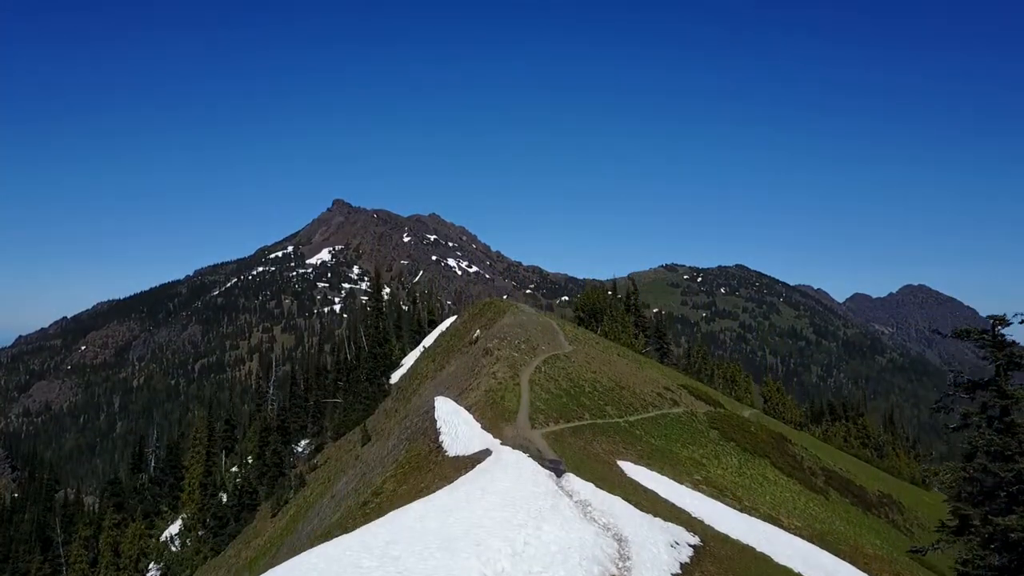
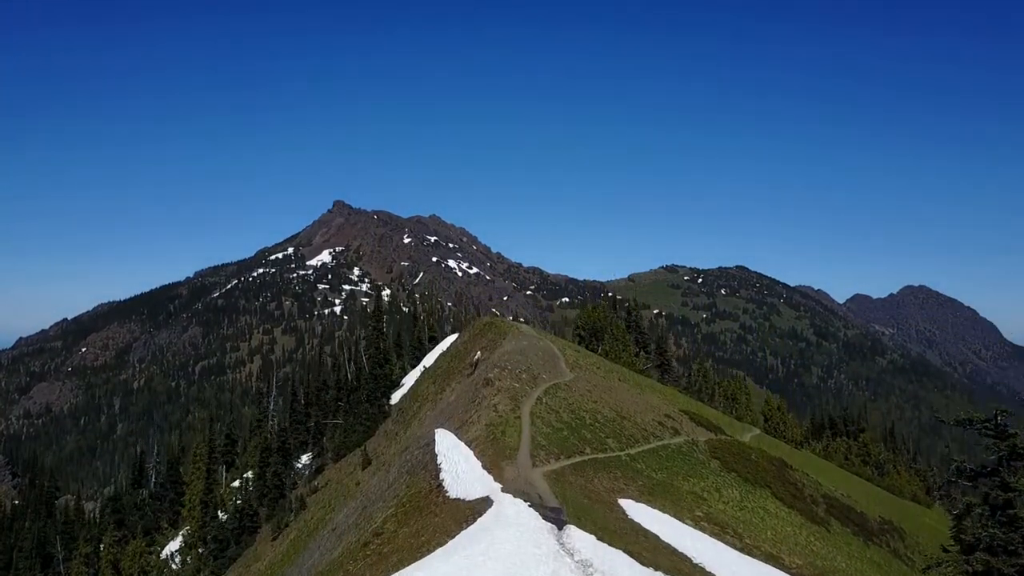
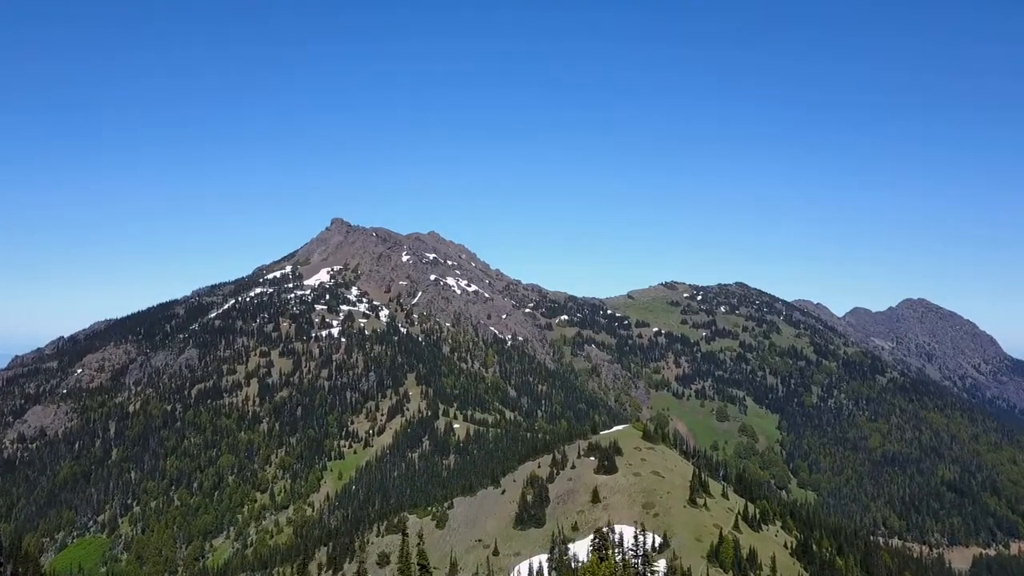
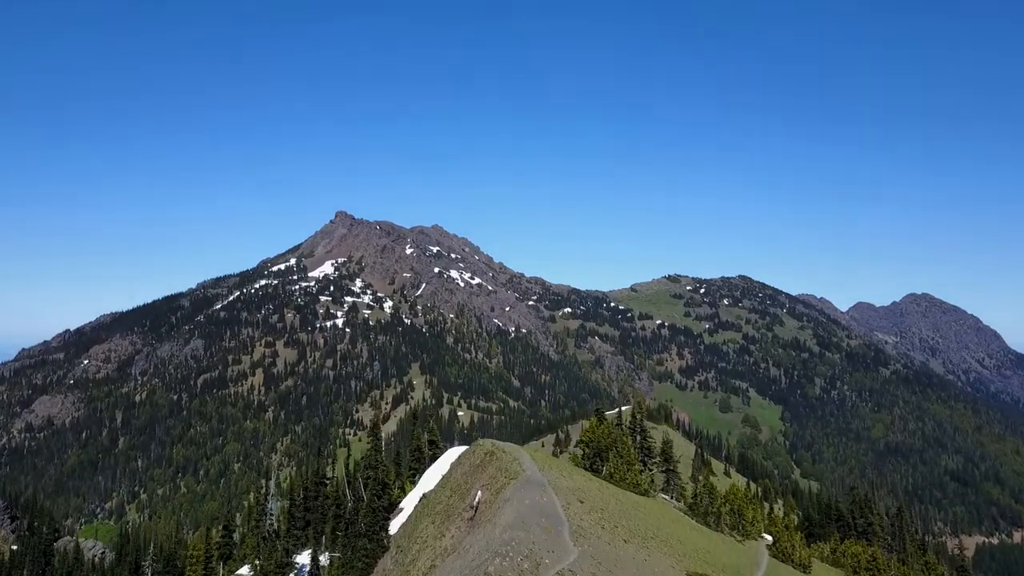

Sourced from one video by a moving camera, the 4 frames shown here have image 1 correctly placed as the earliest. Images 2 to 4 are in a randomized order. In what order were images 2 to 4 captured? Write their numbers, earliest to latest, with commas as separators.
2, 4, 3
